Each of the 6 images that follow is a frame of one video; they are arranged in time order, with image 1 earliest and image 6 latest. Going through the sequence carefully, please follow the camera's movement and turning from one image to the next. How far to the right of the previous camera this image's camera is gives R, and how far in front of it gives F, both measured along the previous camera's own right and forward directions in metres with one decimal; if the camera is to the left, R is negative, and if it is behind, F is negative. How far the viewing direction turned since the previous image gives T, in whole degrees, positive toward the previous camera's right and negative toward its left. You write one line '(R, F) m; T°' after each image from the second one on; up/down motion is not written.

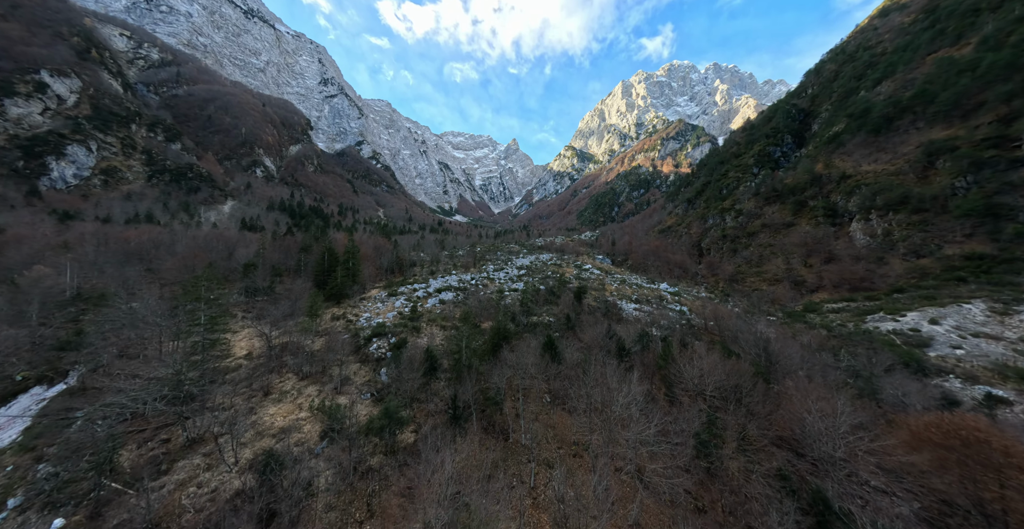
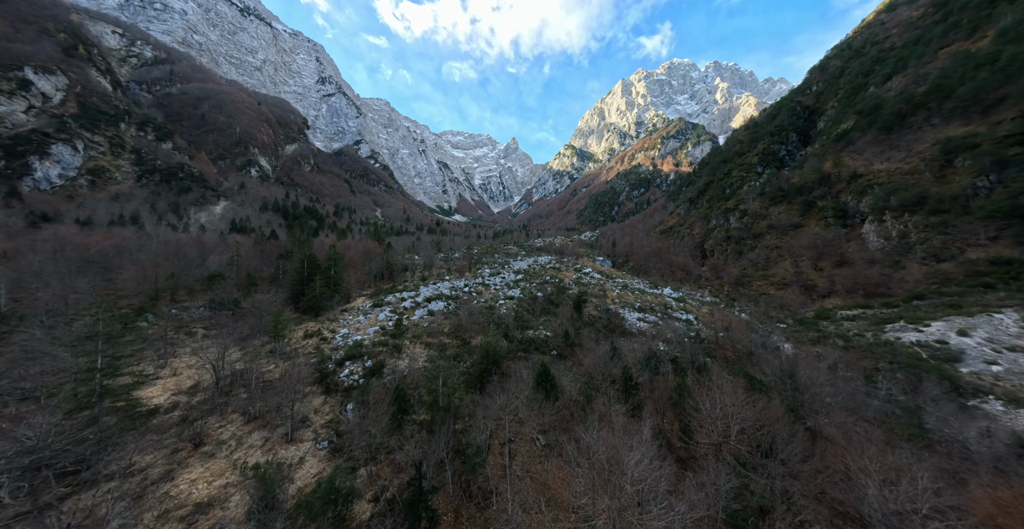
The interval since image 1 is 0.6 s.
(+0.3, +1.5) m; 0°
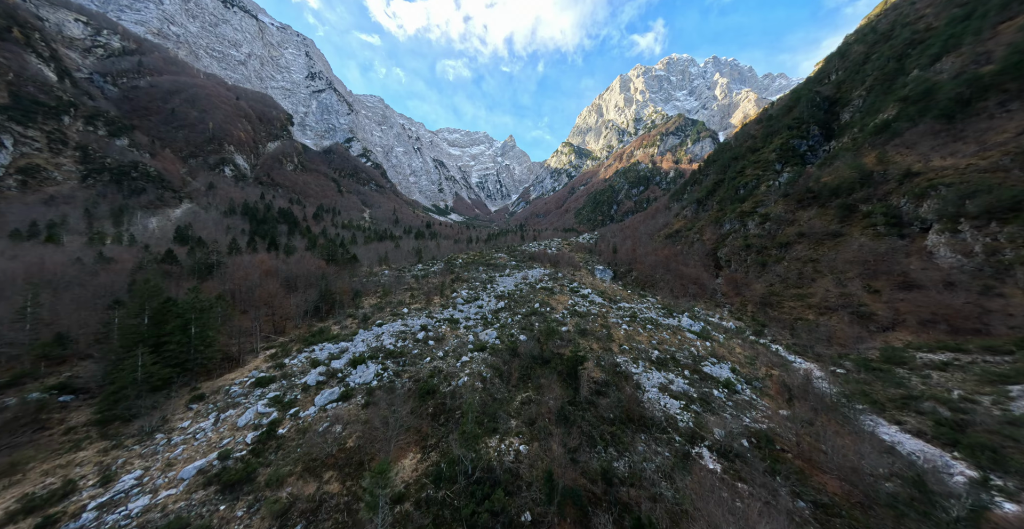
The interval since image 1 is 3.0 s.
(+1.5, +6.4) m; 0°
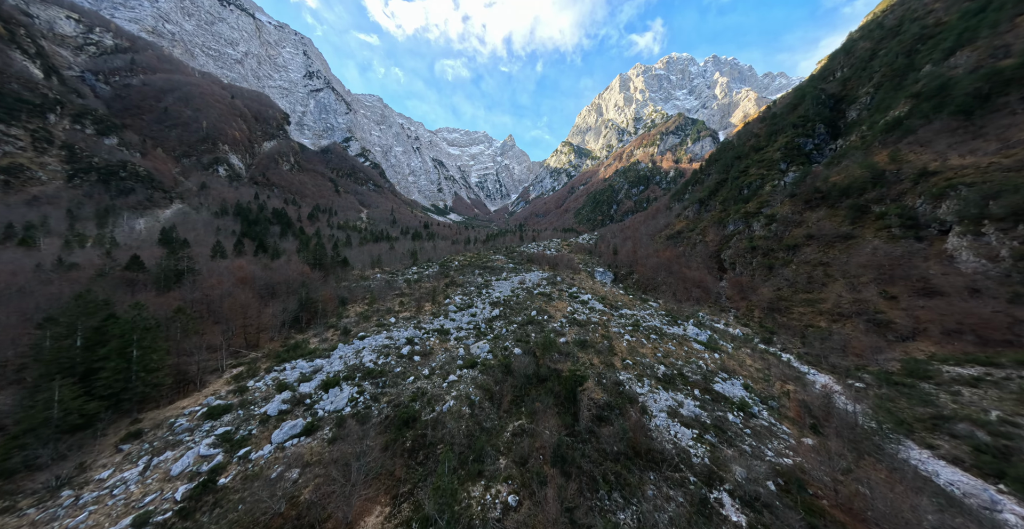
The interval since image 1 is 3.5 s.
(+0.3, +1.4) m; 0°
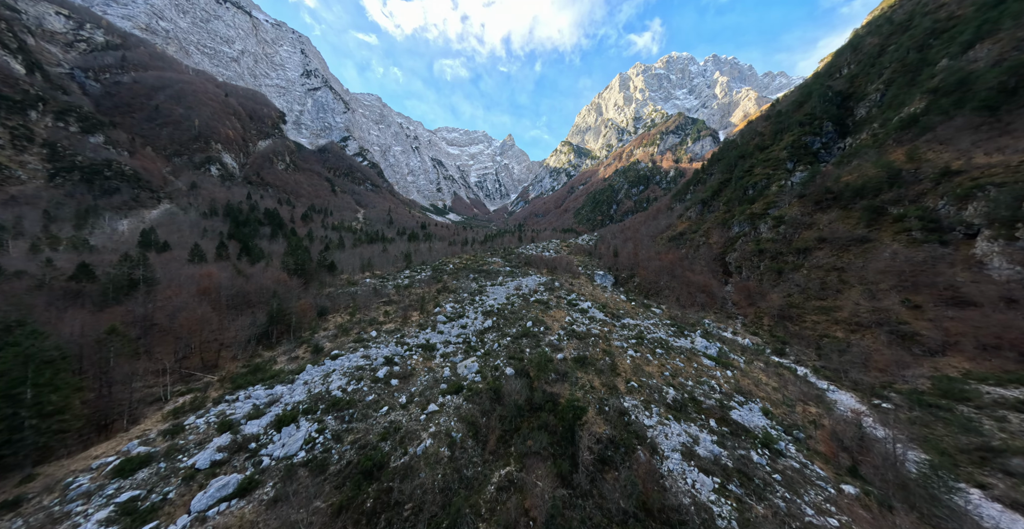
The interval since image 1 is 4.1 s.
(+0.4, +1.8) m; 0°
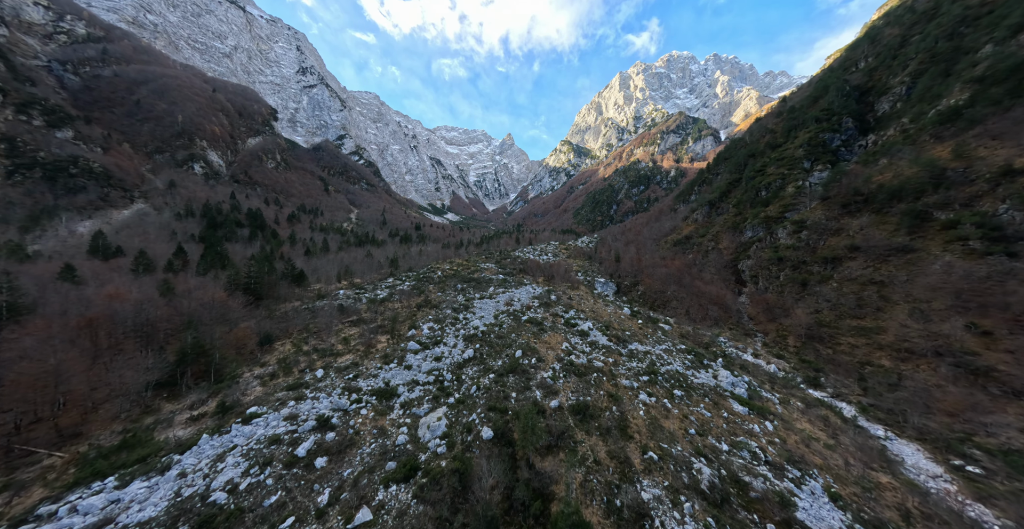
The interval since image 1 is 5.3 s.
(+0.8, +3.9) m; 0°
